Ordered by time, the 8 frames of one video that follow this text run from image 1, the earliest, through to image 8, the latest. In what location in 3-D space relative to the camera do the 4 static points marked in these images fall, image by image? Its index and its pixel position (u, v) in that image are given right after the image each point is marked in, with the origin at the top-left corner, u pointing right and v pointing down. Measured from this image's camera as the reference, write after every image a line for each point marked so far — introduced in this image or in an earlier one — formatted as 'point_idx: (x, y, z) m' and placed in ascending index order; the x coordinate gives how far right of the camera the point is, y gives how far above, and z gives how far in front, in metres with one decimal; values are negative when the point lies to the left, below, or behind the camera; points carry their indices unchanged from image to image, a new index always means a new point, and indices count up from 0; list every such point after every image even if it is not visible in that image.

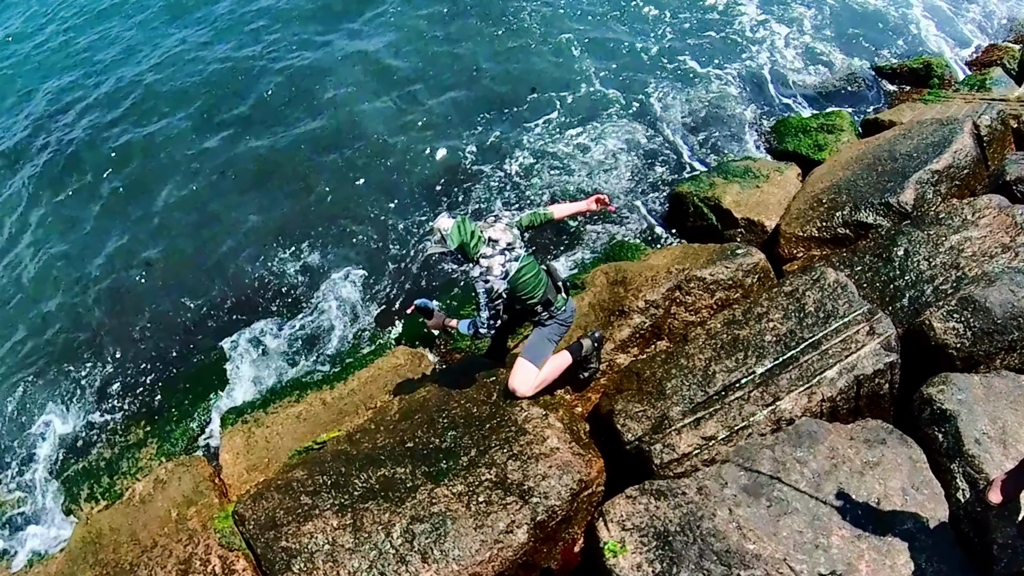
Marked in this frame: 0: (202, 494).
0: (-3.9, -2.6, +9.4) m
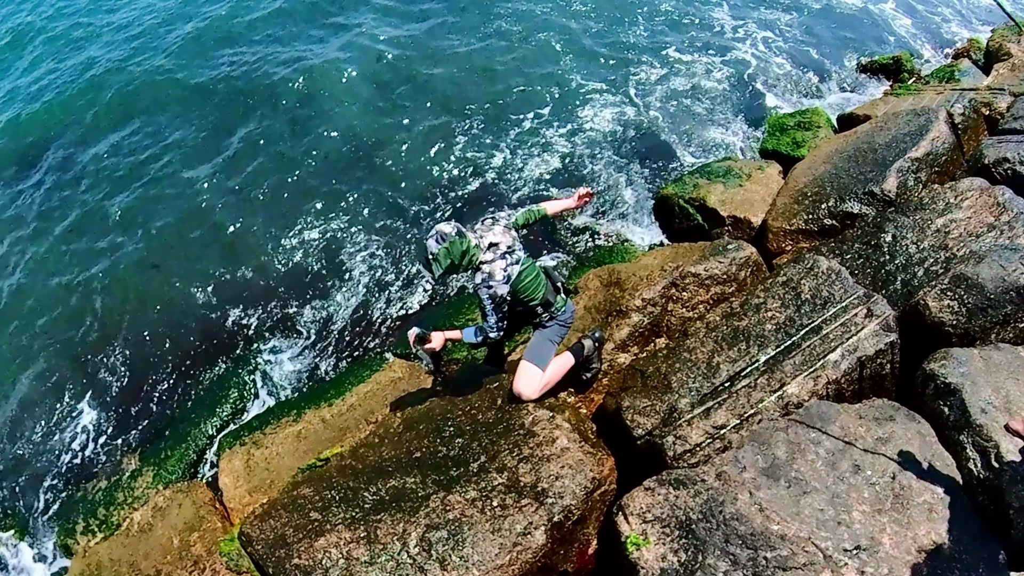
0: (-3.8, -2.9, +9.2) m
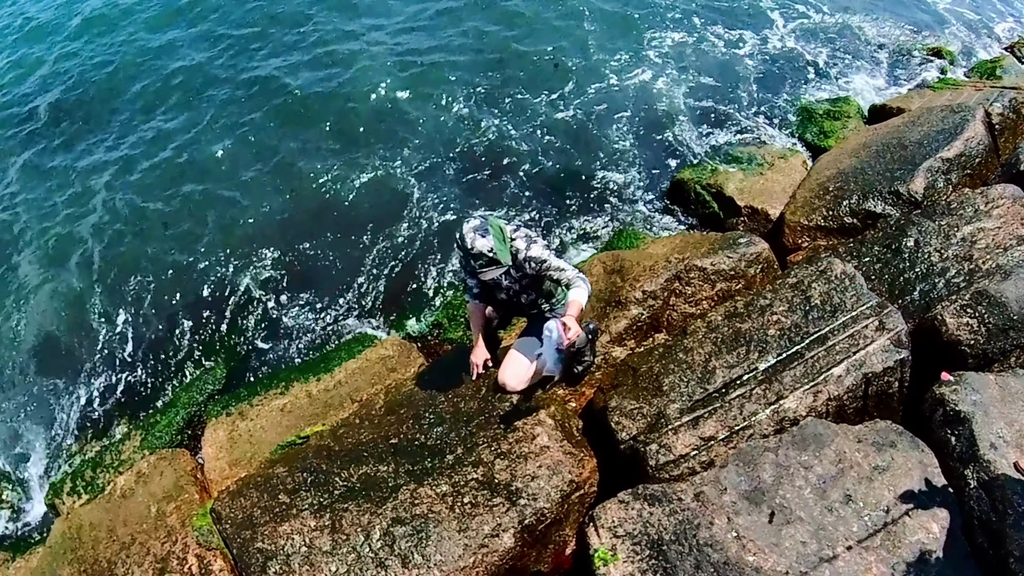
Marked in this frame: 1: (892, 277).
0: (-4.0, -2.4, +9.0) m
1: (+4.2, +0.1, +8.3) m
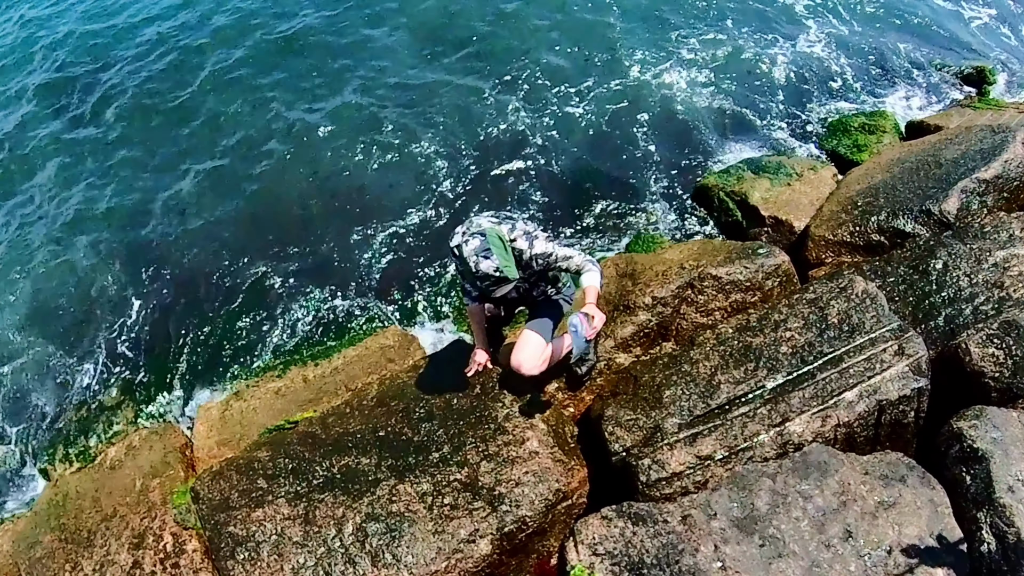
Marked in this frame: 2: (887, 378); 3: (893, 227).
0: (-4.1, -2.1, +8.8) m
1: (+4.3, -0.1, +7.8) m
2: (+3.5, -0.8, +6.9) m
3: (+4.7, +0.8, +9.2) m
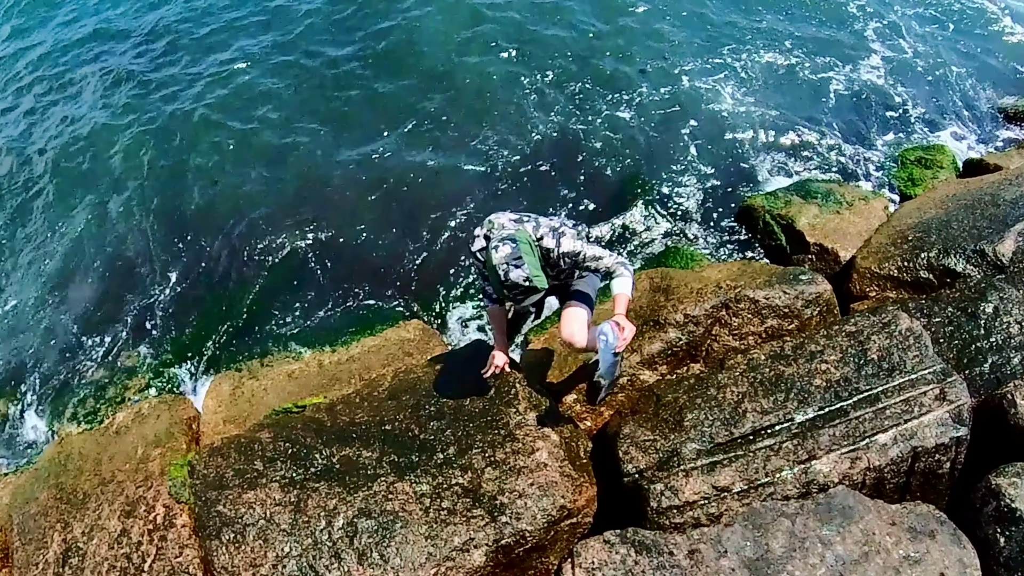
0: (-4.0, -1.8, +8.7) m
1: (+4.5, -0.6, +7.3) m
2: (+3.6, -1.2, +6.4) m
3: (+5.1, +0.3, +8.7) m
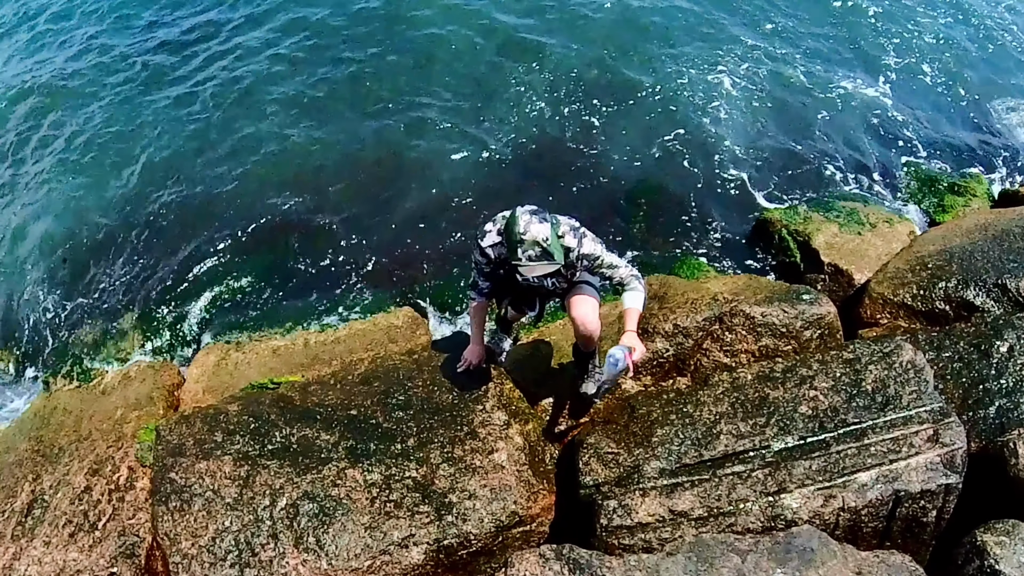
0: (-4.3, -1.3, +8.6) m
1: (+4.2, -0.9, +6.8) m
2: (+3.2, -1.4, +5.9) m
3: (+5.0, -0.1, +8.1) m
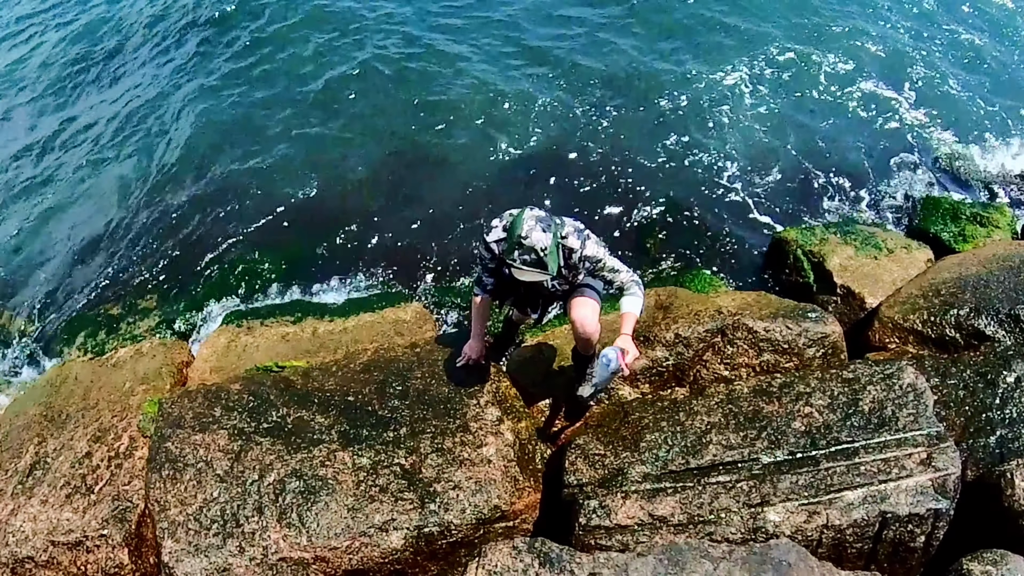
0: (-4.3, -1.1, +8.8) m
1: (+4.1, -1.1, +6.6) m
2: (+3.1, -1.6, +5.8) m
3: (+5.0, -0.4, +8.0) m
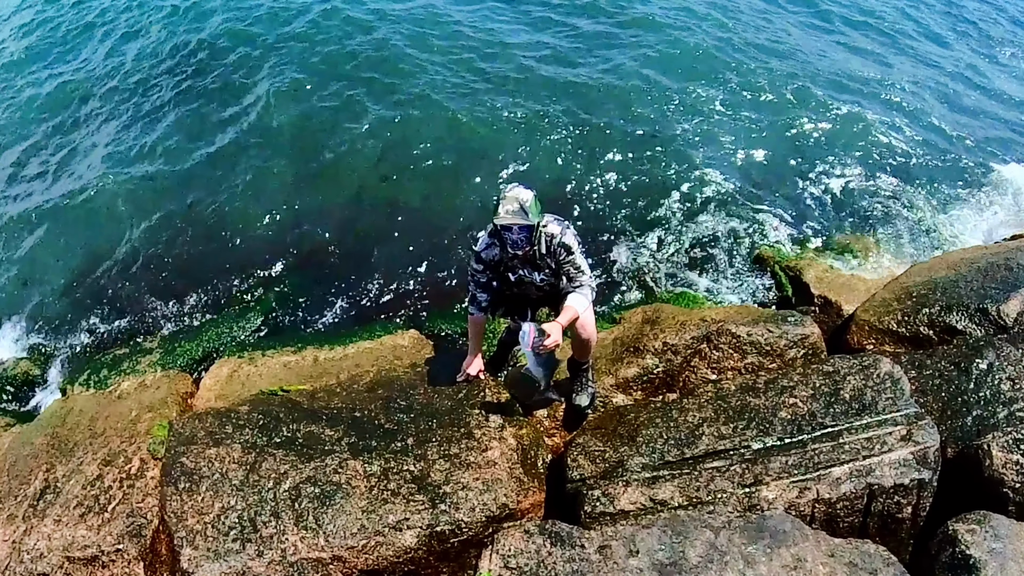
0: (-4.3, -1.5, +9.0) m
1: (+4.1, -1.1, +7.1) m
2: (+3.1, -1.5, +6.2) m
3: (+5.0, -0.4, +8.5) m
